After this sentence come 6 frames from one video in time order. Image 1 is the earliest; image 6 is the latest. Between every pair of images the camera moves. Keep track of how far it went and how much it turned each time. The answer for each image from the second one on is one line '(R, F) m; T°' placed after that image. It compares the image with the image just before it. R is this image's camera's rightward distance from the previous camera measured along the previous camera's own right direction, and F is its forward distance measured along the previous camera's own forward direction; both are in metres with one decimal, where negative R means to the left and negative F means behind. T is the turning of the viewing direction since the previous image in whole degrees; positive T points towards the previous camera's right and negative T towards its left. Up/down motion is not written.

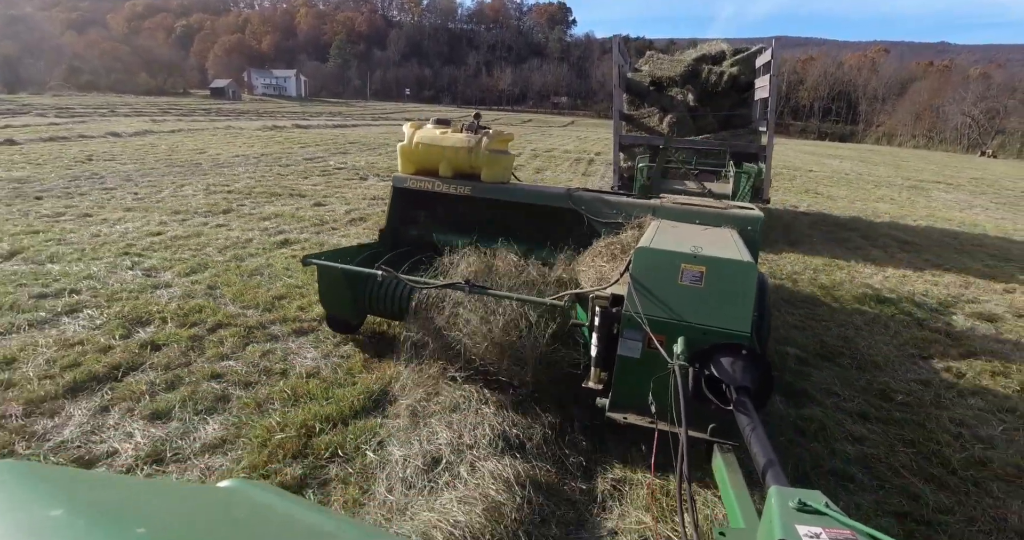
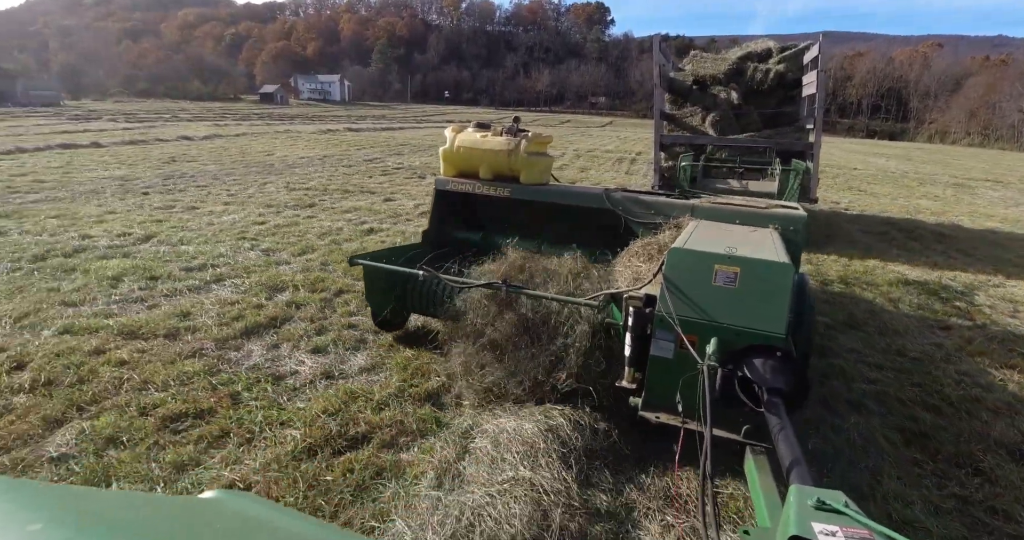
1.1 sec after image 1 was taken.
(-0.3, -0.7) m; -4°
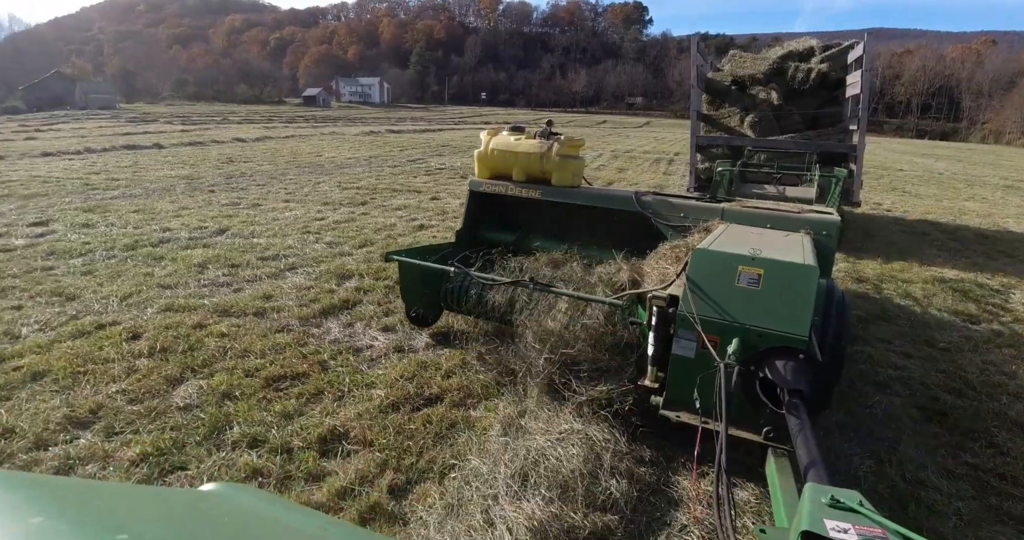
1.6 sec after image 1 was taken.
(-0.1, -0.4) m; -4°
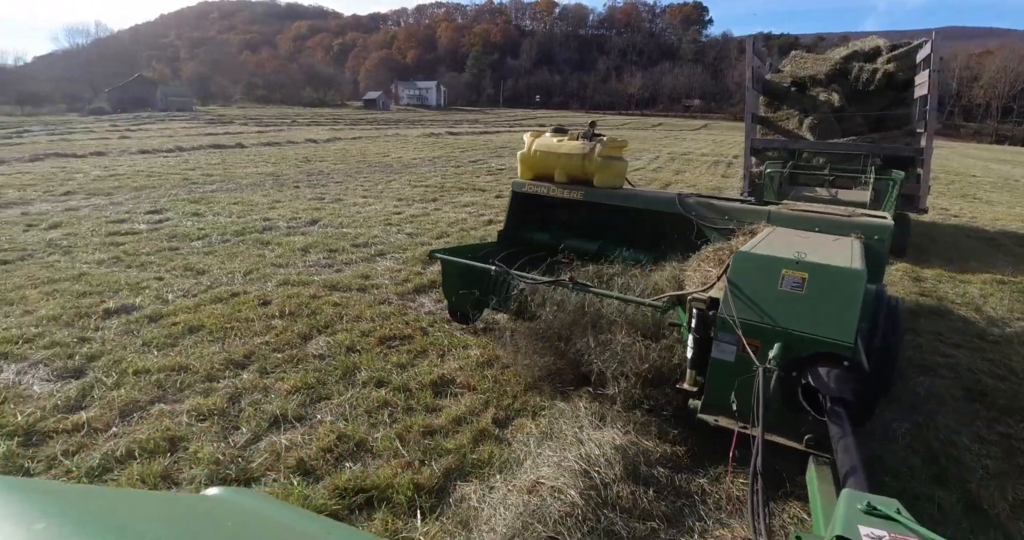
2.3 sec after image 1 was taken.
(-0.2, -0.5) m; -5°
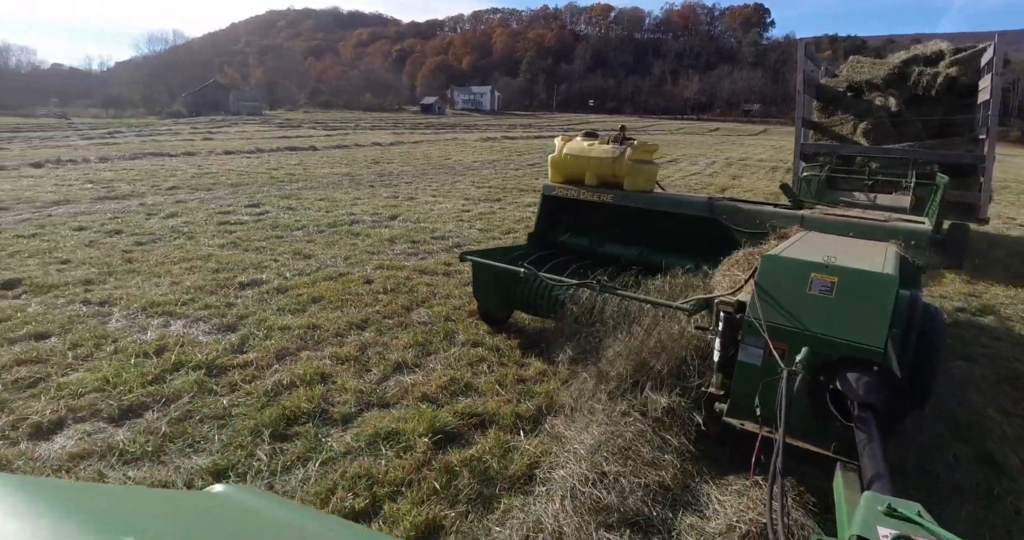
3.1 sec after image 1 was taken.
(-0.2, -0.6) m; -5°
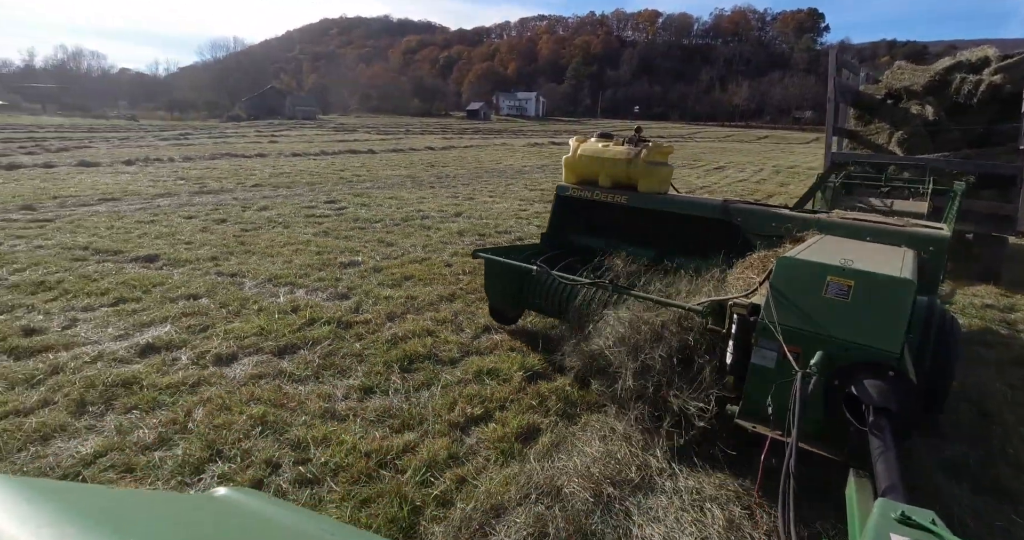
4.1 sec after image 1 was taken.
(-0.2, -0.7) m; -4°
